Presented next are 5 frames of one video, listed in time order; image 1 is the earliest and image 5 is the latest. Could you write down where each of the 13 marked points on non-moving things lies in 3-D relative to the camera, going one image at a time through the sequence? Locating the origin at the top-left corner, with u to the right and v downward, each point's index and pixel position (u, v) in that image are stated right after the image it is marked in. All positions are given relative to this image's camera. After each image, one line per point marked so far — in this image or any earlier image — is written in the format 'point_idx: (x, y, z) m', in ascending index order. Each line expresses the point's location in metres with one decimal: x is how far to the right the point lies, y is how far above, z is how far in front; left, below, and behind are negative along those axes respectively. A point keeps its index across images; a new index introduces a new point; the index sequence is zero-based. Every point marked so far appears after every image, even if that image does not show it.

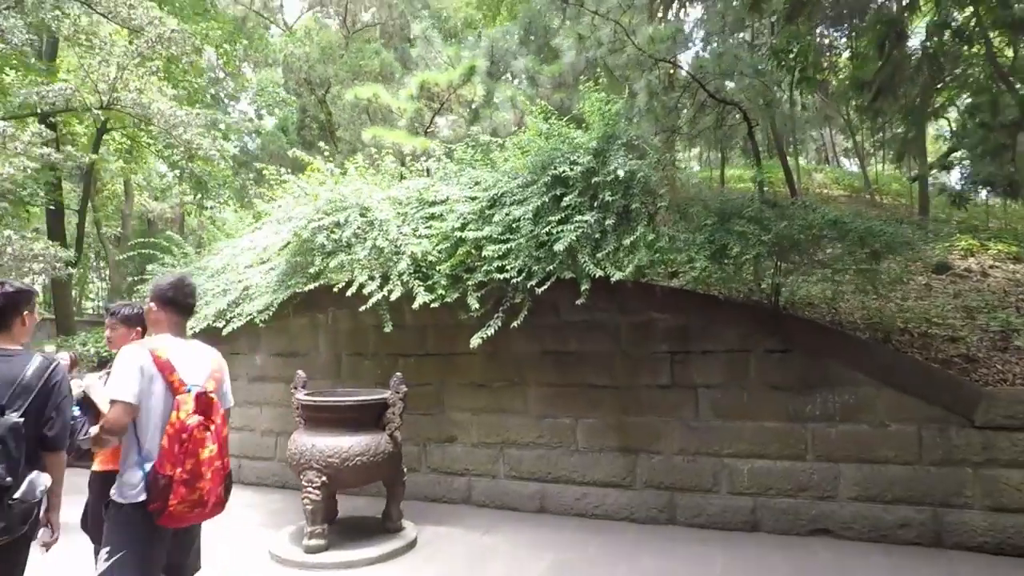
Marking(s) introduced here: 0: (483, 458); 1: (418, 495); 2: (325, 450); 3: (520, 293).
0: (-0.2, -1.2, +4.6) m
1: (-0.7, -1.6, +4.8) m
2: (-1.0, -0.9, +3.4) m
3: (+0.1, 0.0, +4.0) m
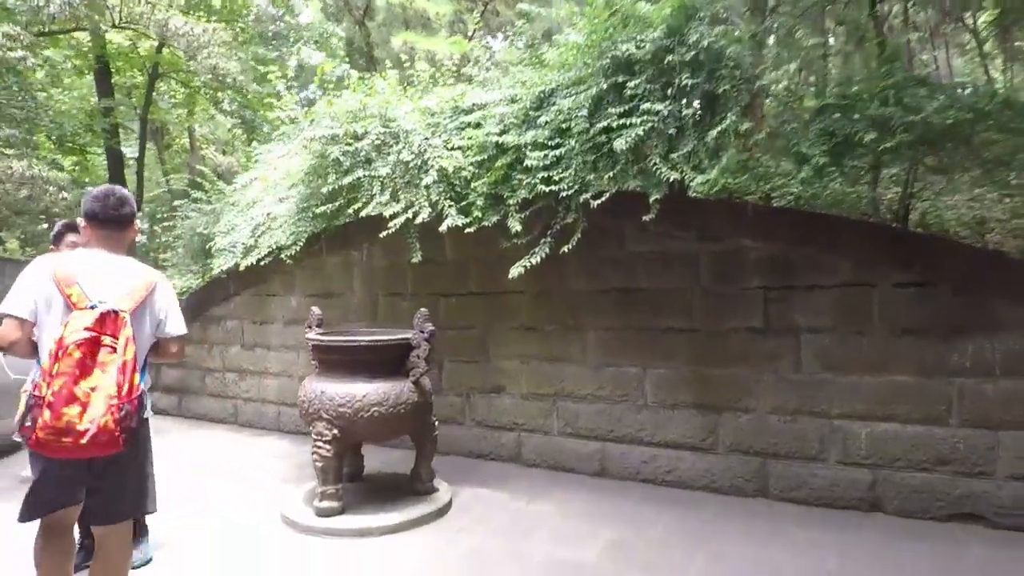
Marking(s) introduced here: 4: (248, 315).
0: (+0.1, -0.8, +4.0) m
1: (-0.3, -1.1, +4.2) m
2: (-0.8, -0.5, +2.9) m
3: (+0.3, +0.4, +3.2) m
4: (-2.2, -0.2, +5.3) m
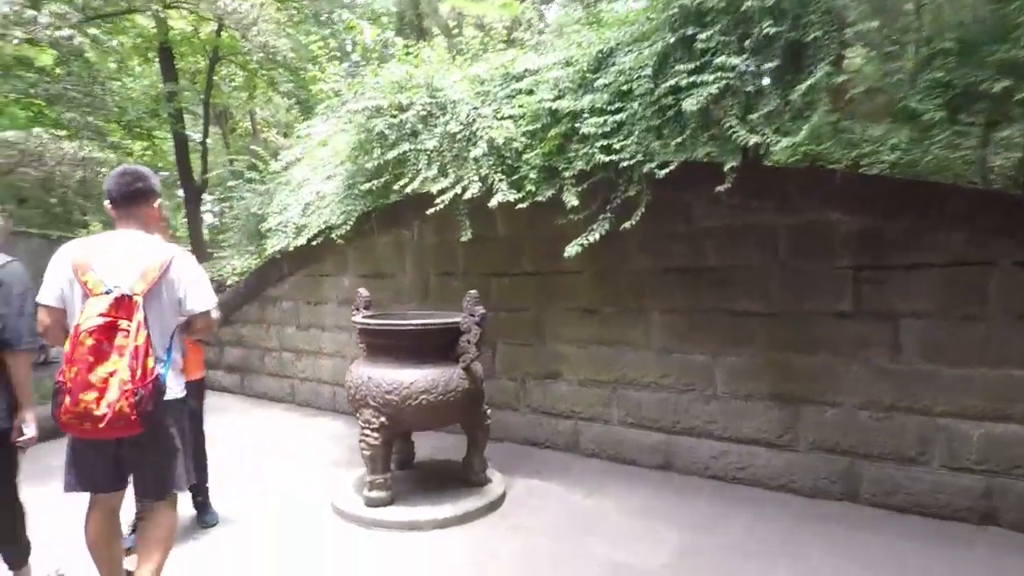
0: (+0.5, -0.7, +3.8) m
1: (0.0, -1.0, +4.1) m
2: (-0.6, -0.4, +2.7) m
3: (+0.6, +0.5, +3.0) m
4: (-1.7, -0.1, +5.3) m
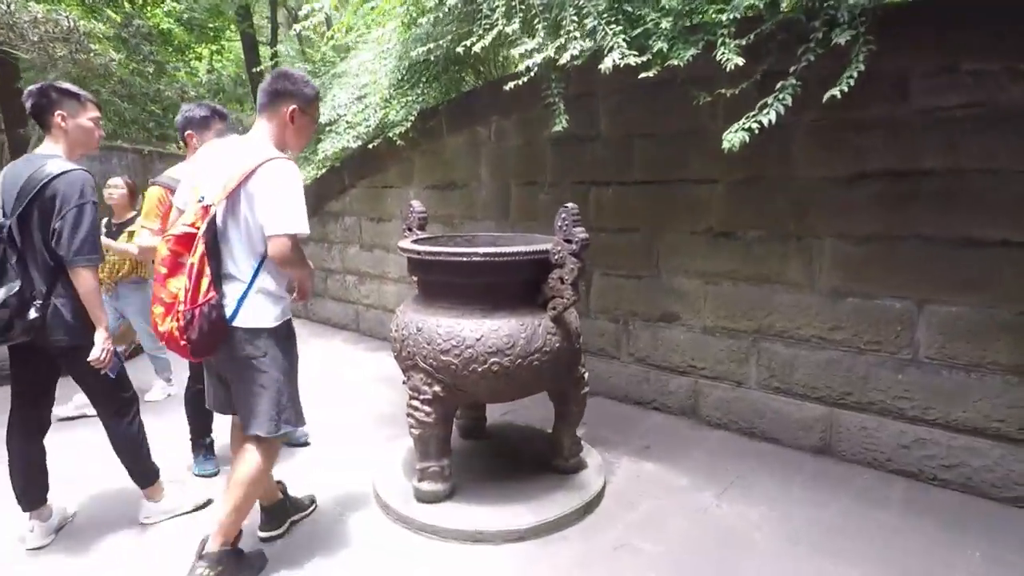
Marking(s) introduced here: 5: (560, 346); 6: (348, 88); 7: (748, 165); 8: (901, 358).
0: (+0.9, -0.3, +2.8) m
1: (+0.5, -0.5, +3.2) m
2: (-0.2, -0.2, +1.9) m
3: (+0.9, +0.7, +1.9) m
4: (-1.1, +0.6, +4.5) m
5: (+0.2, -0.2, +2.0) m
6: (-1.1, +1.4, +4.4) m
7: (+1.0, +0.5, +2.6) m
8: (+1.4, -0.3, +2.3) m
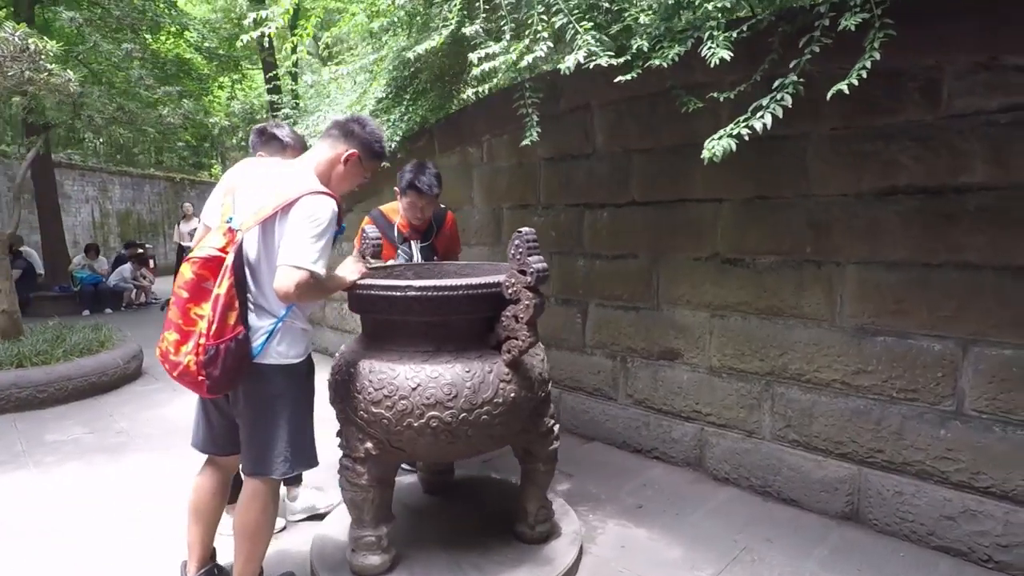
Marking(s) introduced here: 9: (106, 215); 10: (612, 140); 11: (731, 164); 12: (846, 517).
0: (+0.8, -0.4, +2.4) m
1: (+0.5, -0.7, +2.9) m
2: (-0.4, -0.3, +1.6) m
3: (+0.8, +0.6, +1.5) m
4: (-1.0, +0.4, +4.3) m
5: (0.0, -0.3, +1.6) m
6: (-1.1, +1.2, +4.2) m
7: (+0.9, +0.4, +2.3) m
8: (+1.3, -0.4, +1.9) m
9: (-6.4, +1.1, +9.9) m
10: (+0.4, +0.6, +2.7) m
11: (+0.8, +0.5, +2.4) m
12: (+1.2, -0.8, +2.2) m
